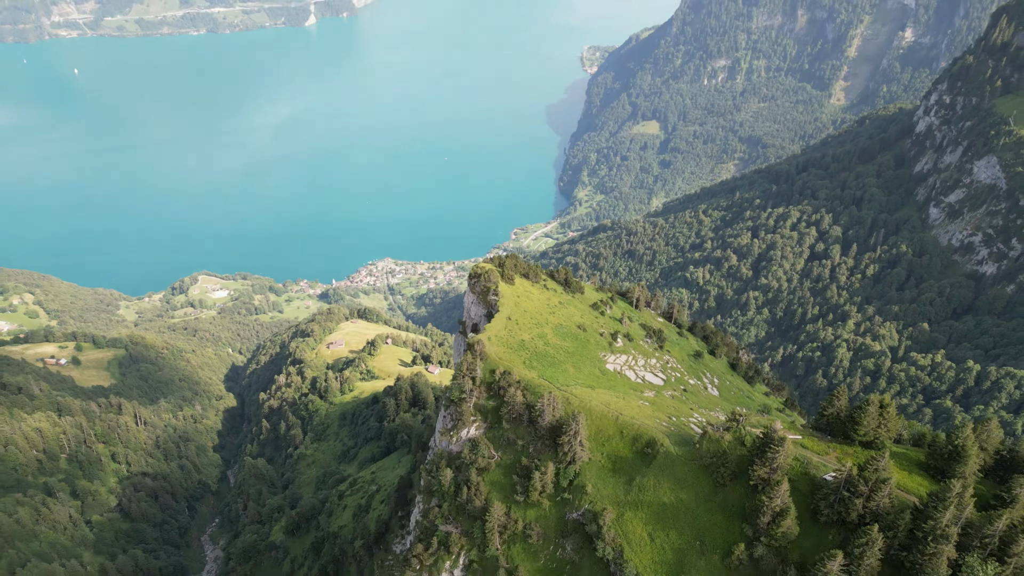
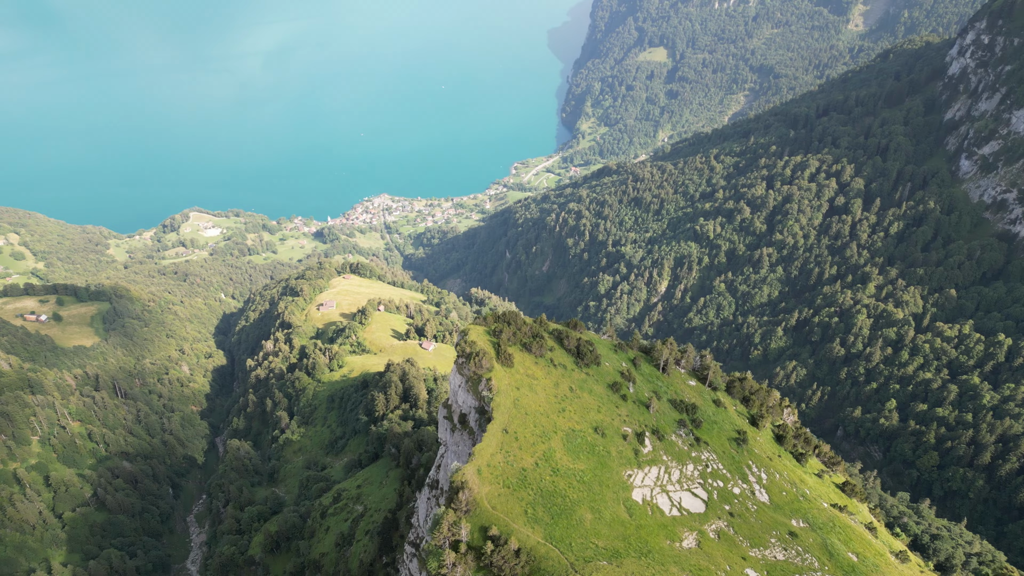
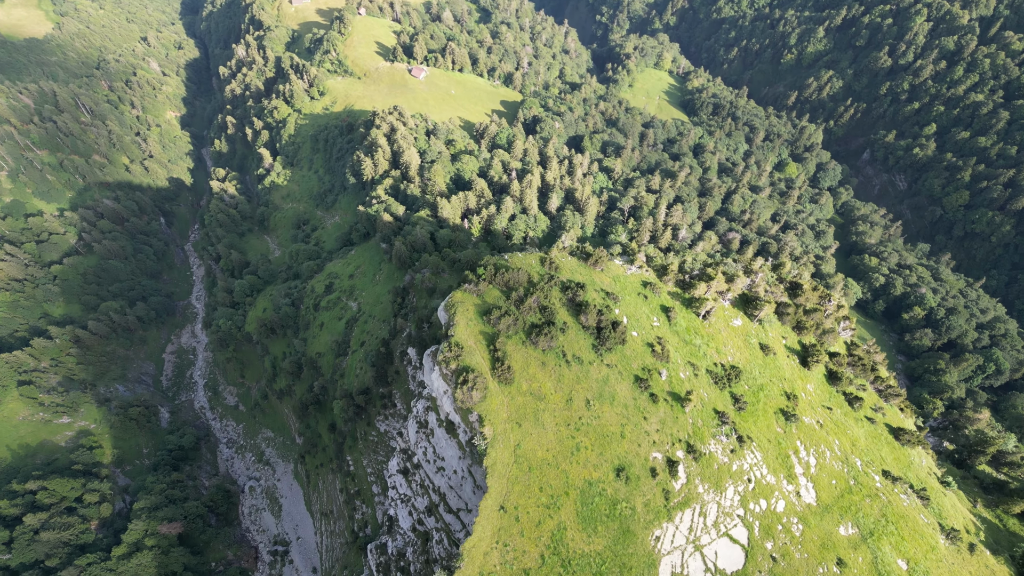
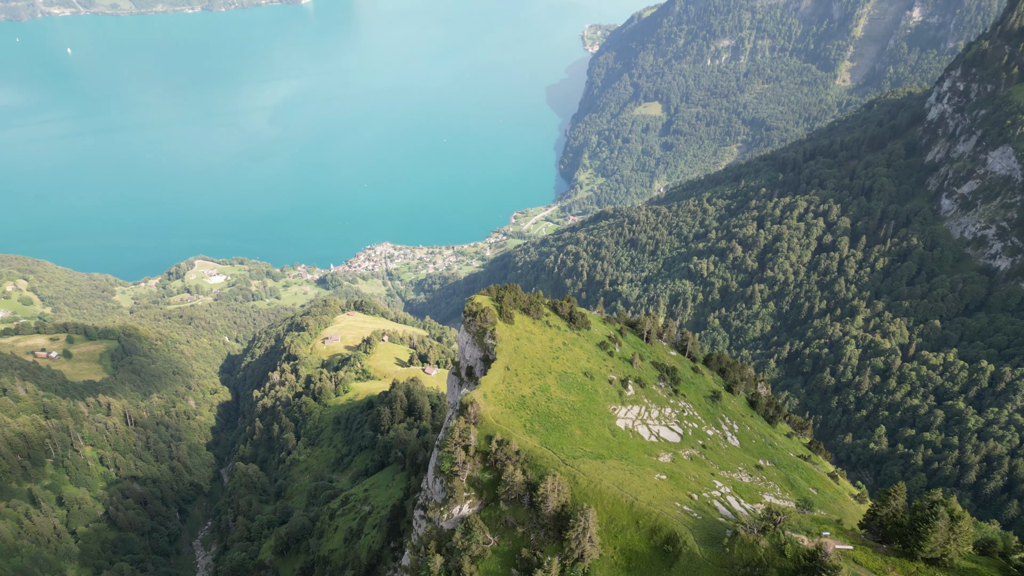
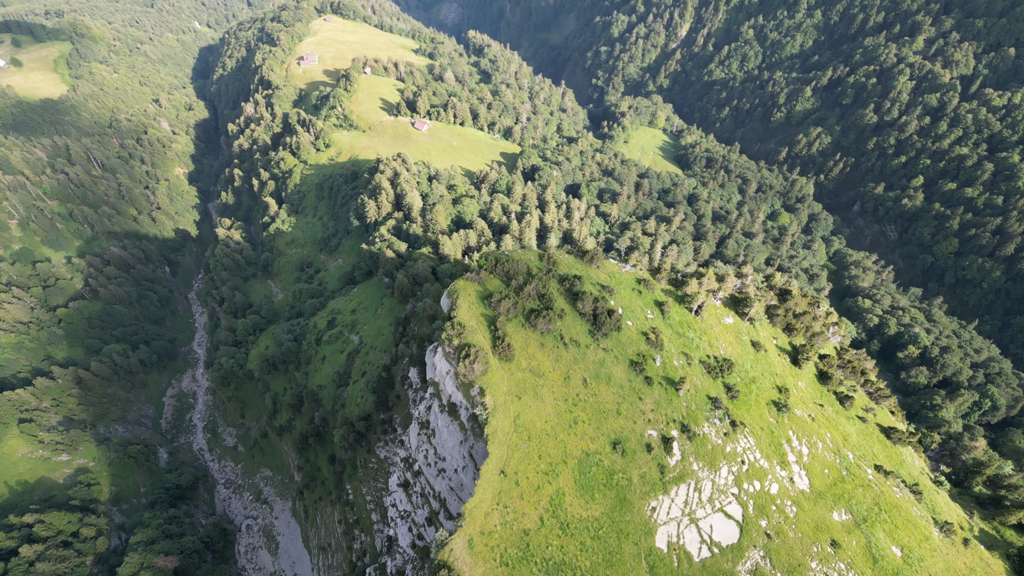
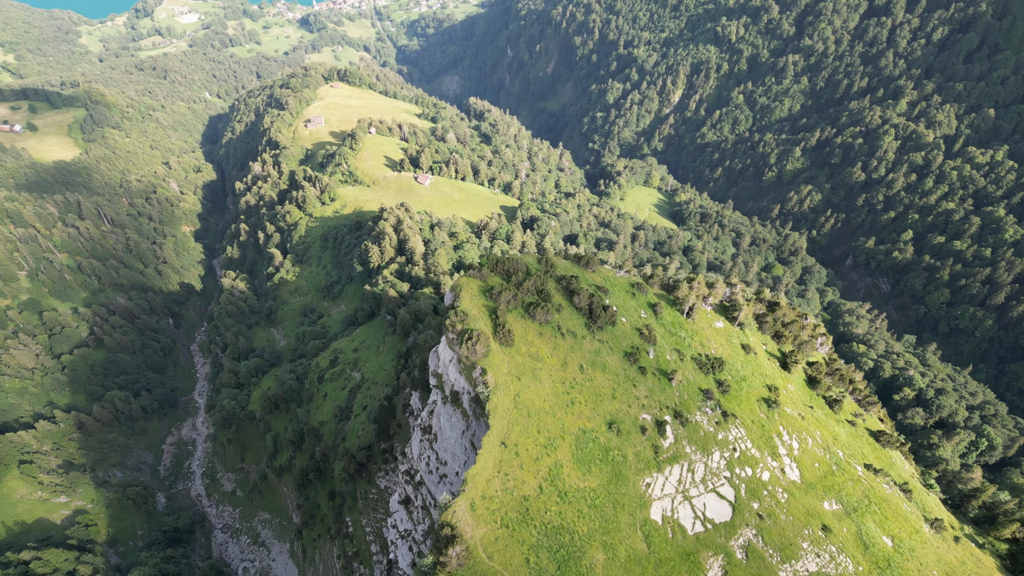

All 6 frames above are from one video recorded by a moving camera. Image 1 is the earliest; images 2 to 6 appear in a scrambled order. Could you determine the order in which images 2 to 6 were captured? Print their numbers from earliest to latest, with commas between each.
4, 2, 6, 5, 3
